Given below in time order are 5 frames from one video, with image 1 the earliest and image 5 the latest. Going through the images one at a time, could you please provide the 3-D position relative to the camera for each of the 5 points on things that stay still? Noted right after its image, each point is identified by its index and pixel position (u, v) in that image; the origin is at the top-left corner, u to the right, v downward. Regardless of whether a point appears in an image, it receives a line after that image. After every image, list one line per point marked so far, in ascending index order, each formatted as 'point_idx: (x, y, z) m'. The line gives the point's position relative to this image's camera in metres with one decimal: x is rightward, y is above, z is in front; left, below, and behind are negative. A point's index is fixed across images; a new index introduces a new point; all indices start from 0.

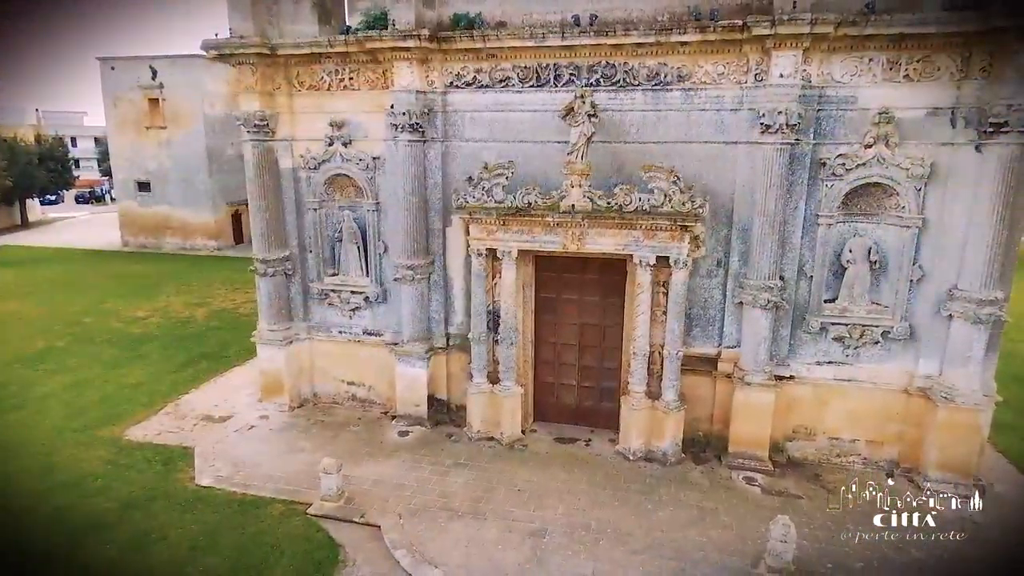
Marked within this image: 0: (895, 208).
0: (+5.9, +1.2, +9.9) m
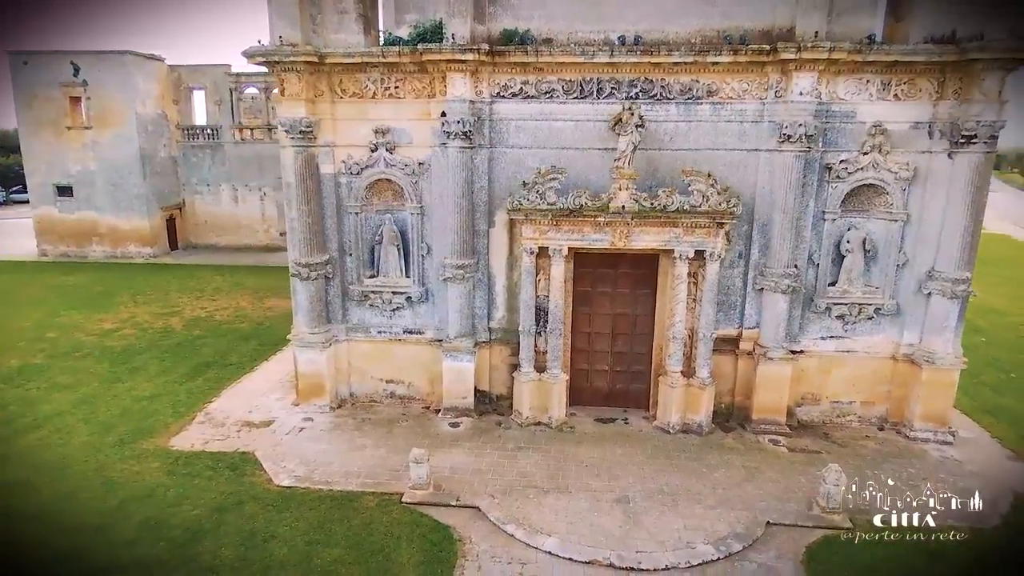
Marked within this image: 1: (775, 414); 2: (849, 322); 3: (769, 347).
0: (+6.9, +1.5, +11.8) m
1: (+5.1, -2.4, +12.4) m
2: (+6.5, -0.7, +12.3) m
3: (+4.9, -1.1, +12.1) m
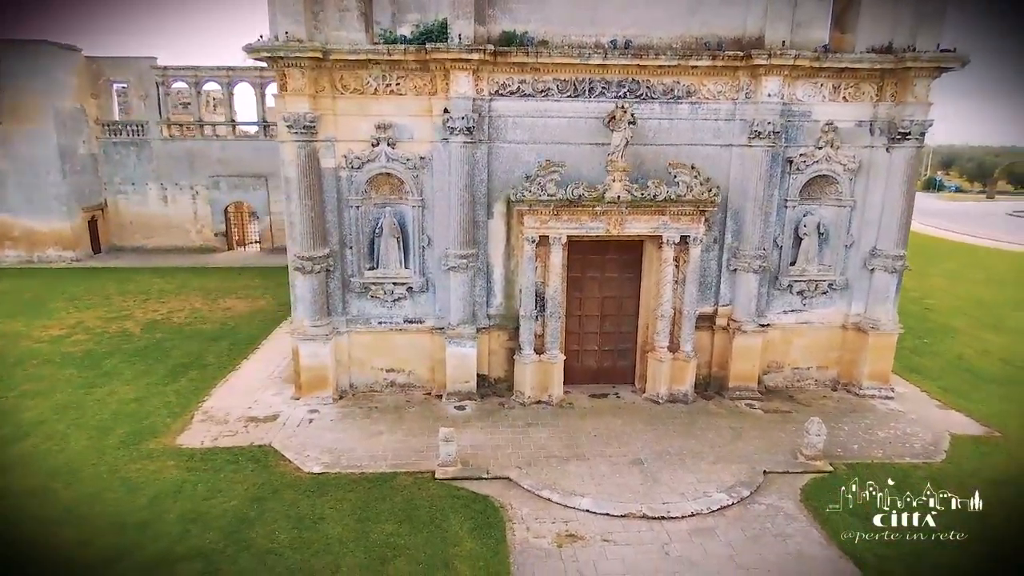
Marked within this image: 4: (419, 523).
0: (+6.9, +2.0, +13.6) m
1: (+5.1, -2.0, +13.8) m
2: (+6.5, -0.2, +14.0) m
3: (+4.9, -0.7, +13.5) m
4: (-1.4, -3.4, +9.3) m
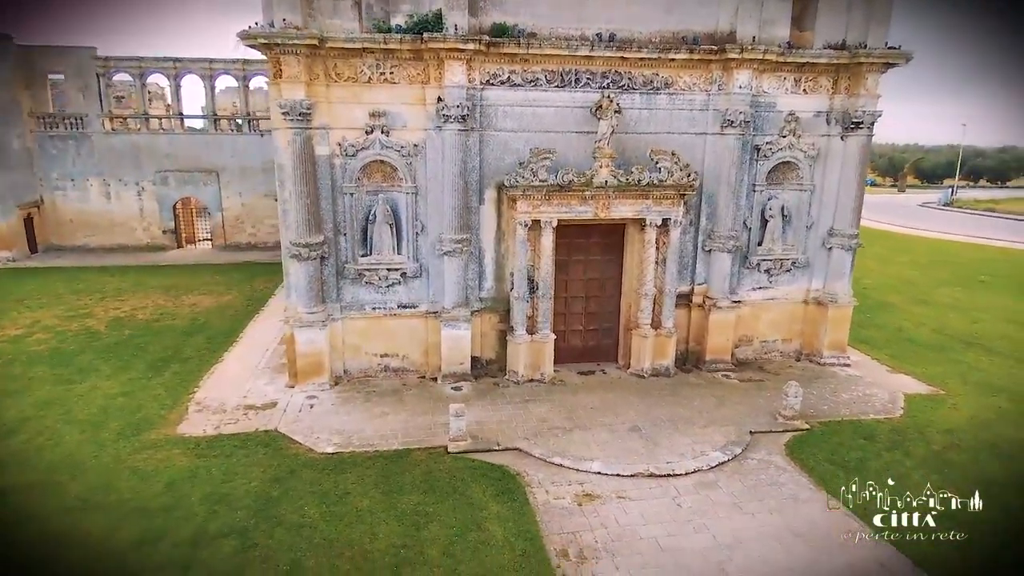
0: (+6.6, +2.5, +14.7) m
1: (+4.9, -1.5, +14.8) m
2: (+6.2, +0.3, +15.1) m
3: (+4.7, -0.2, +14.5) m
4: (-1.0, -3.1, +9.7) m
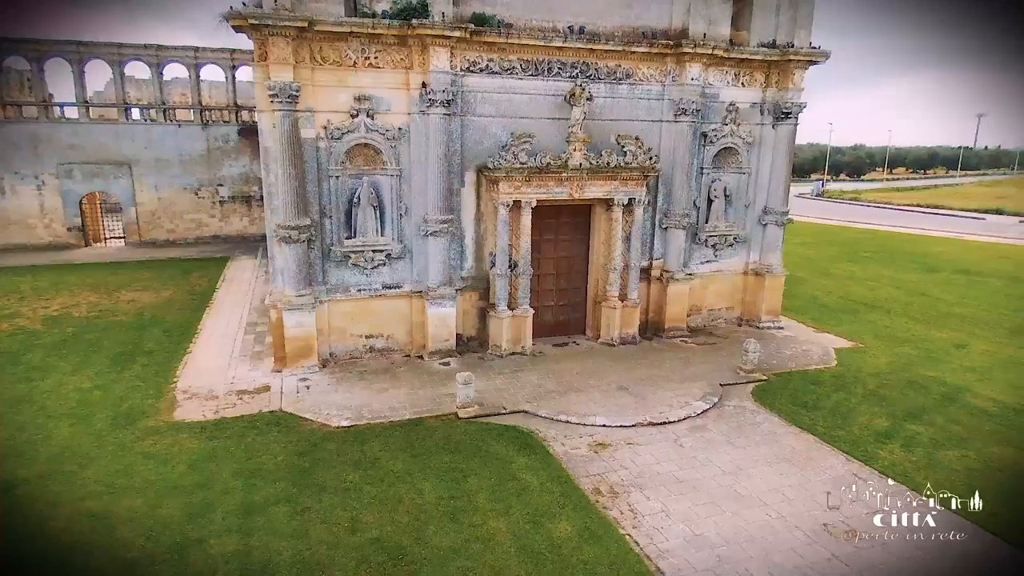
0: (+5.8, +3.2, +16.5) m
1: (+4.3, -0.9, +16.3) m
2: (+5.4, +1.0, +16.8) m
3: (+4.1, +0.4, +16.0) m
4: (-0.7, -2.6, +10.3) m
